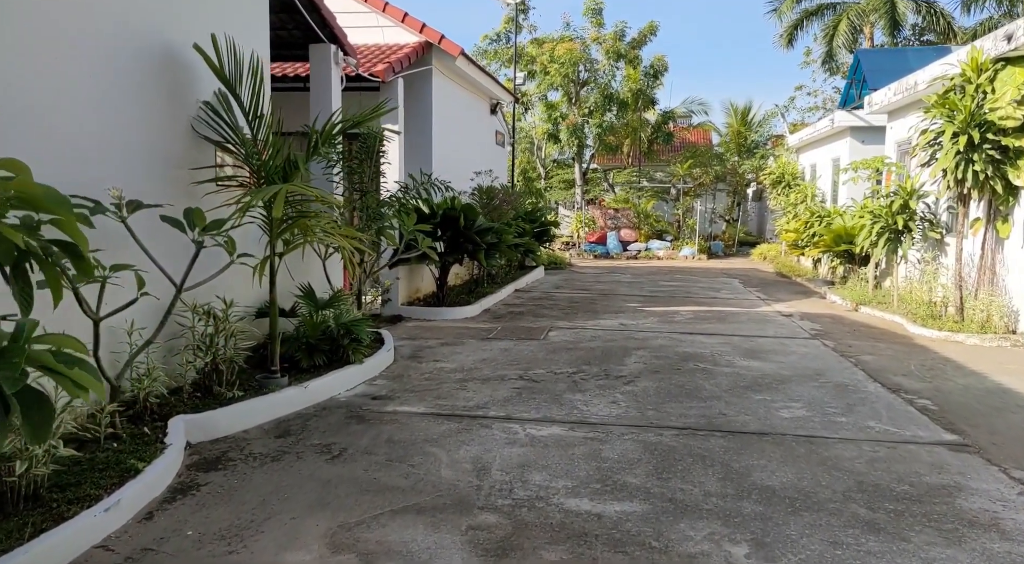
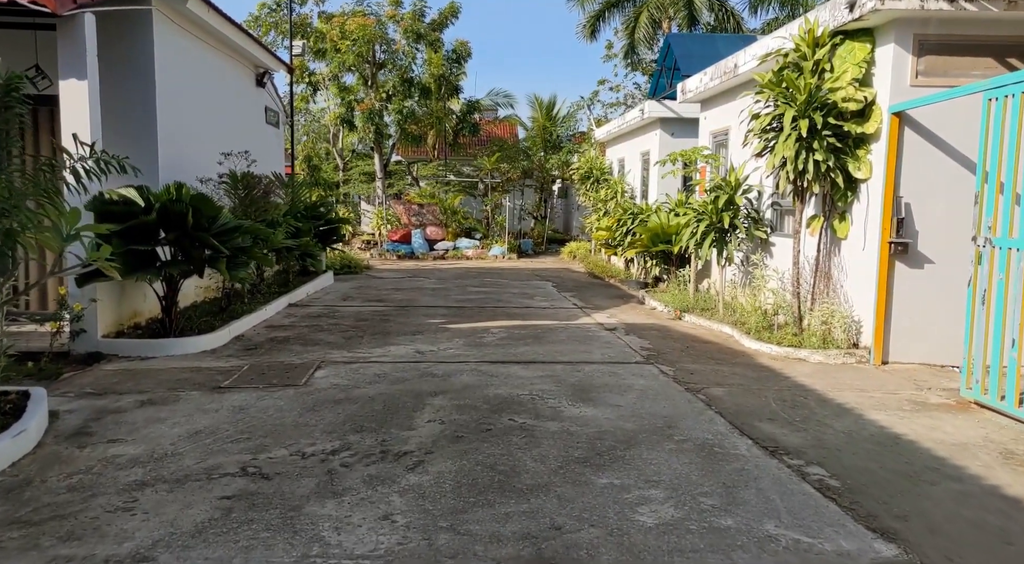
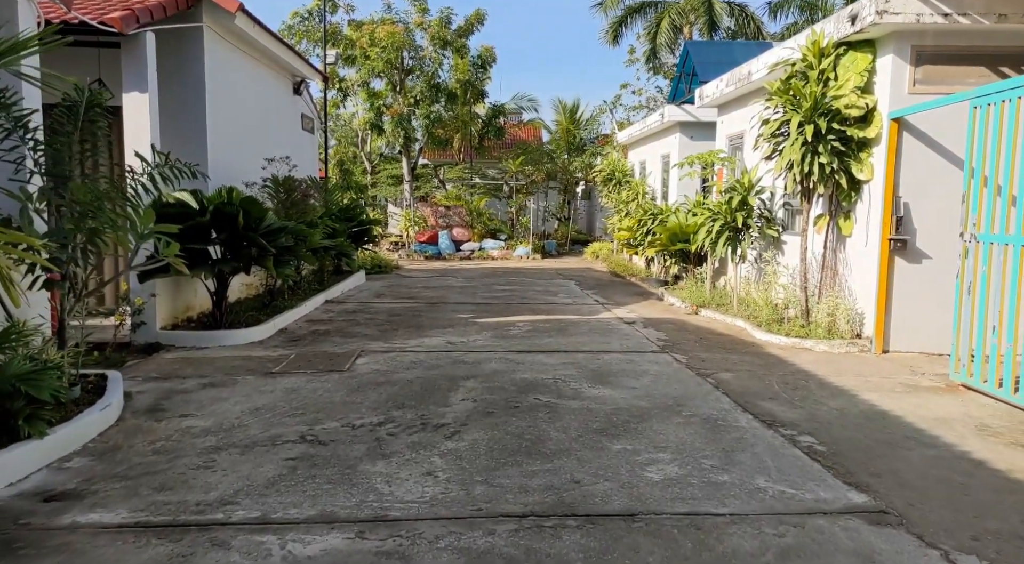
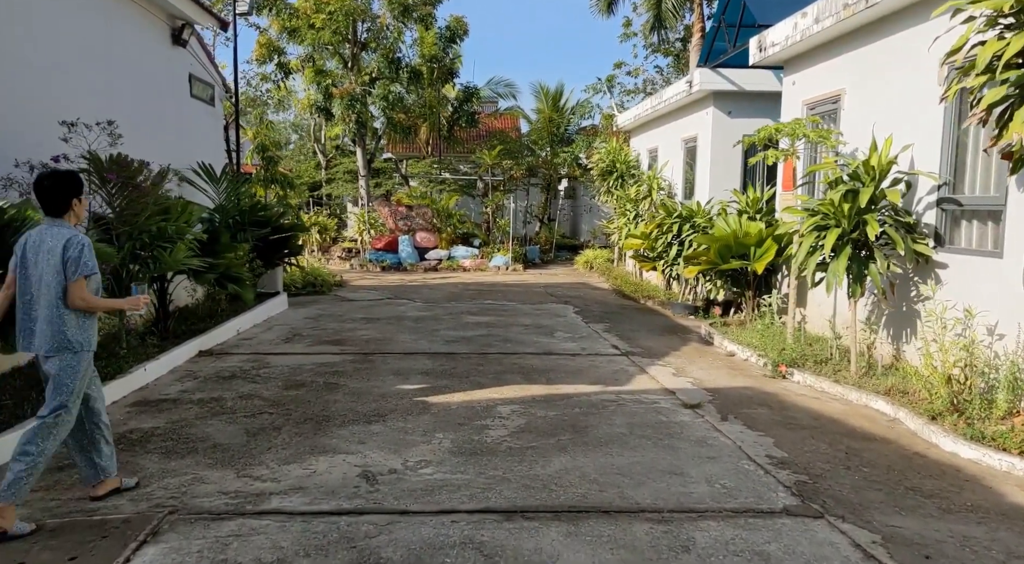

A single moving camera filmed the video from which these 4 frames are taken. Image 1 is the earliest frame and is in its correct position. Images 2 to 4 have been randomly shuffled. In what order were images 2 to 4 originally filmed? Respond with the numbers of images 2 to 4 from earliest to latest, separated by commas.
3, 2, 4
